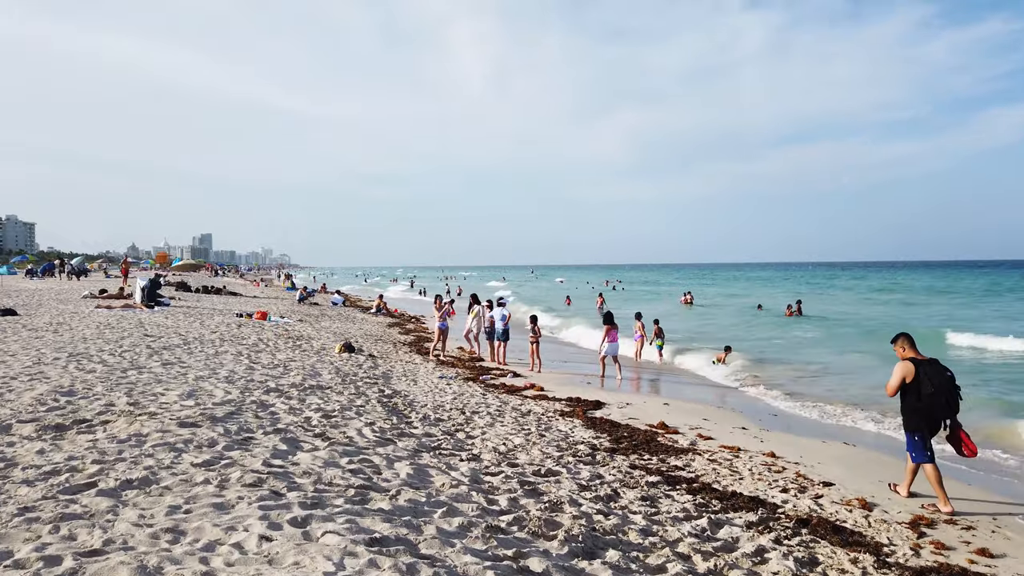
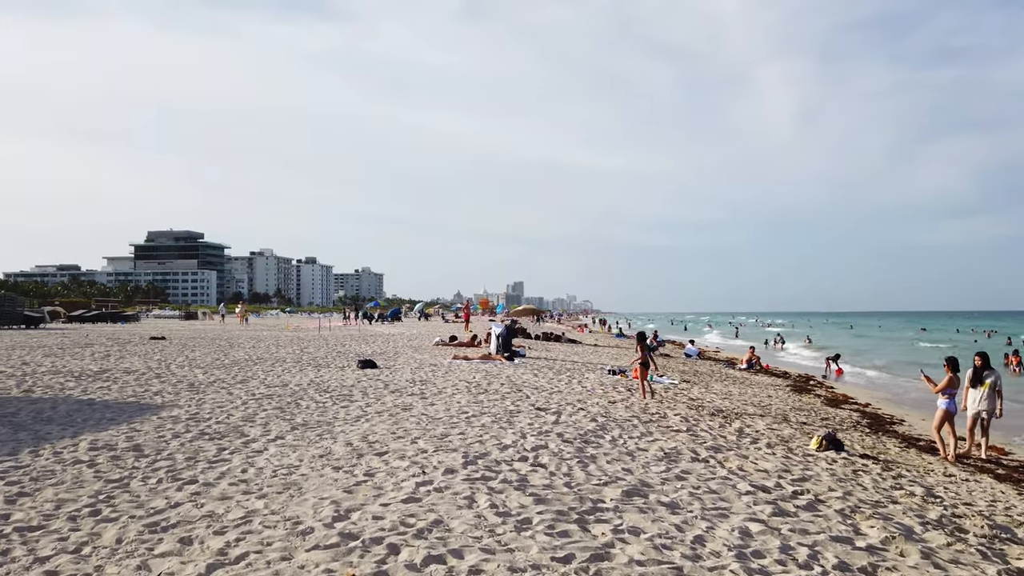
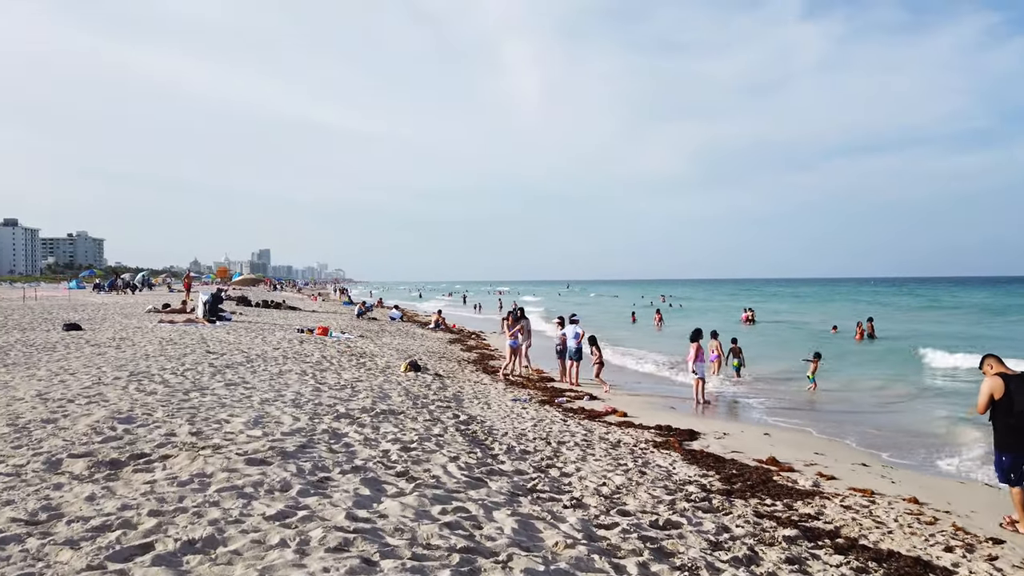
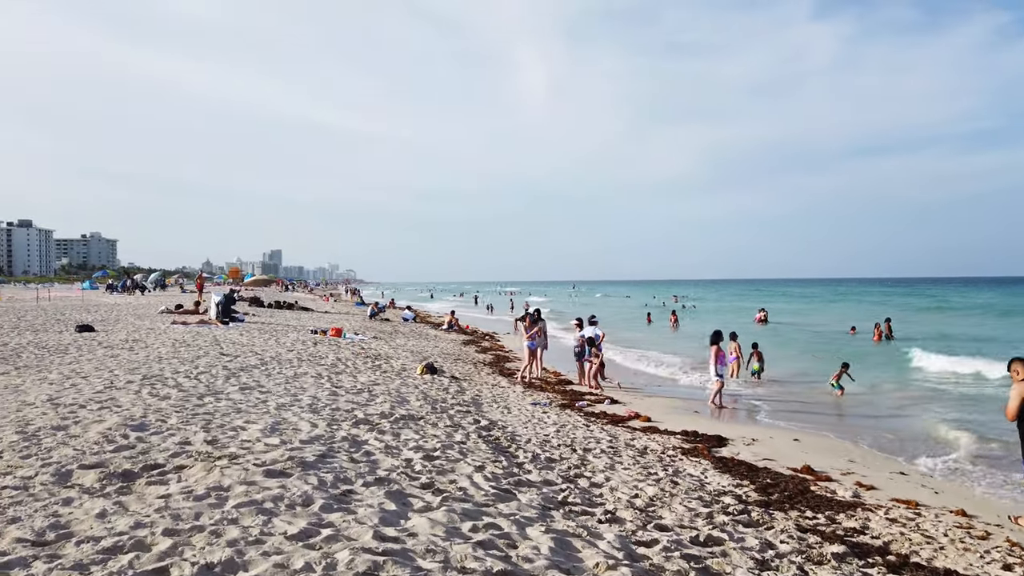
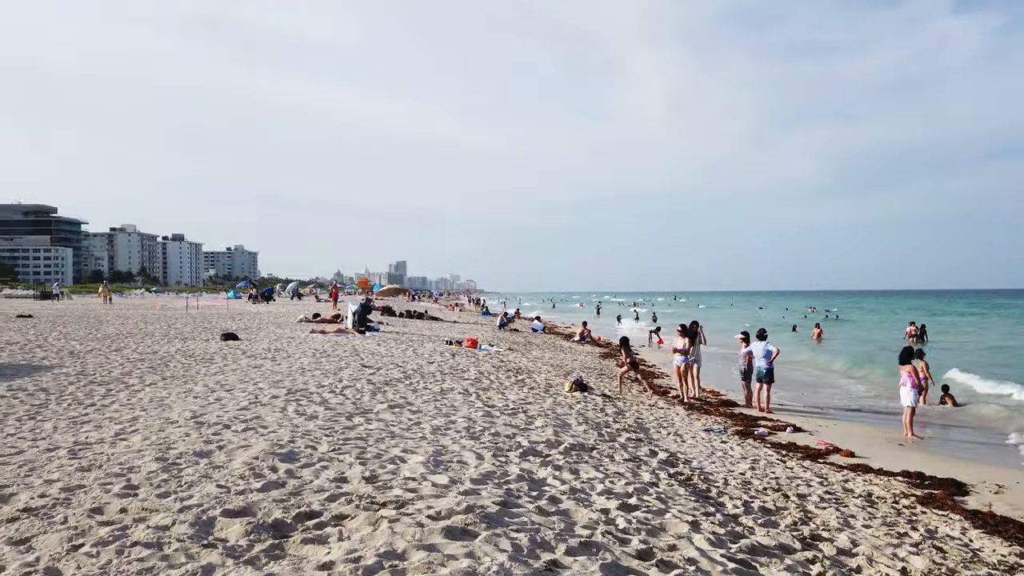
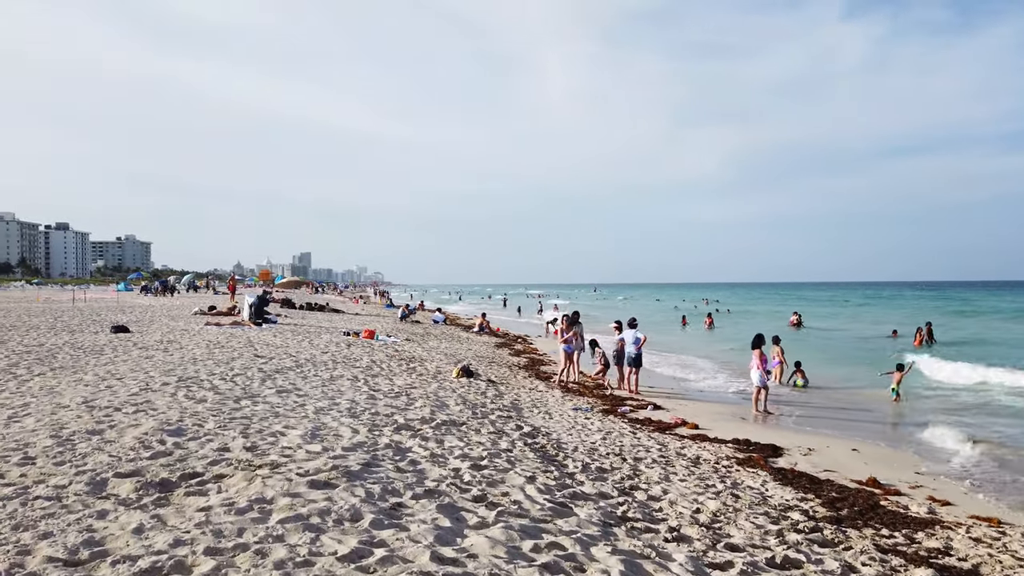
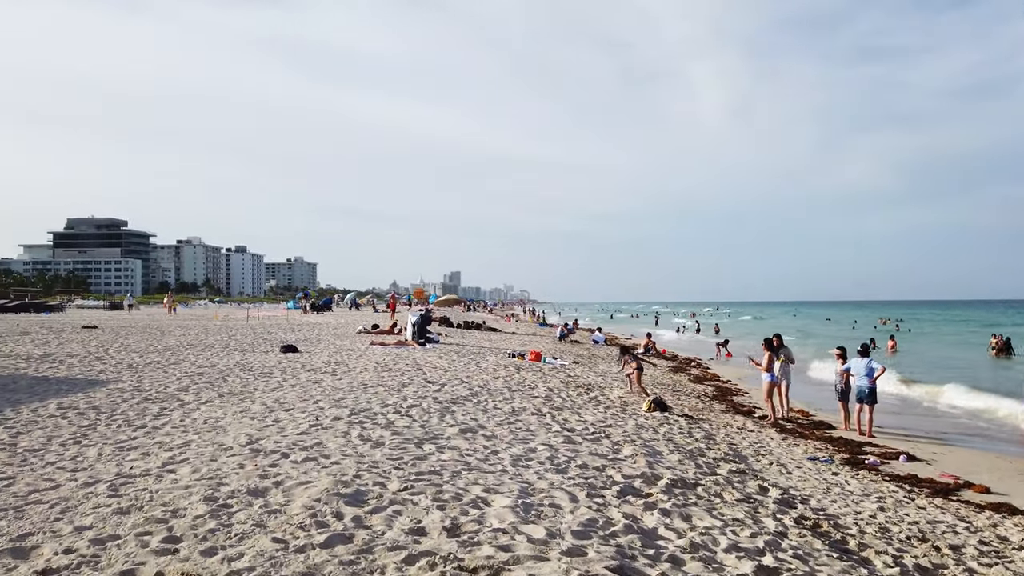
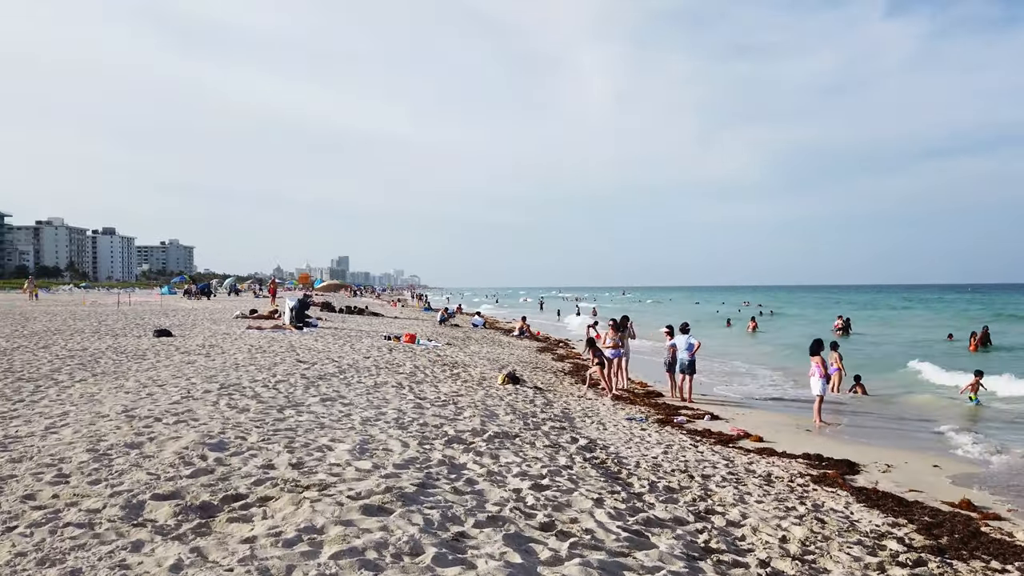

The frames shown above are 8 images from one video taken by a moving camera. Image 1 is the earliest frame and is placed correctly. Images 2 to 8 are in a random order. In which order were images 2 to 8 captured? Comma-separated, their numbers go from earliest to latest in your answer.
3, 4, 6, 8, 5, 7, 2
